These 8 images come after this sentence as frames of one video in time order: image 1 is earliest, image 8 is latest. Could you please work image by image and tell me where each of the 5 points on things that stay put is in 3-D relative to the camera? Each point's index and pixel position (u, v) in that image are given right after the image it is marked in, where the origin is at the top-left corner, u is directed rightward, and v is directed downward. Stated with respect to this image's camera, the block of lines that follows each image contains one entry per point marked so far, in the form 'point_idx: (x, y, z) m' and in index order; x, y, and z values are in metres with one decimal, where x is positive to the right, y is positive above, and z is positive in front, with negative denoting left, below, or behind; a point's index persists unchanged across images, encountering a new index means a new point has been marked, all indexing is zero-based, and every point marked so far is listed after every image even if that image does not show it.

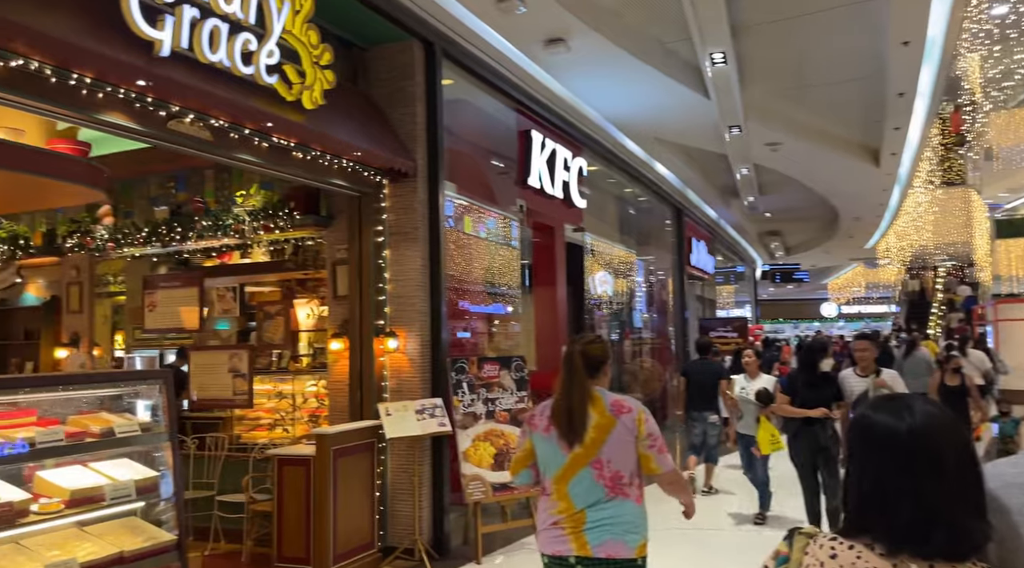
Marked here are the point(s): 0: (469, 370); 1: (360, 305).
0: (-0.3, -0.5, +4.4) m
1: (-0.9, -0.1, +4.5) m
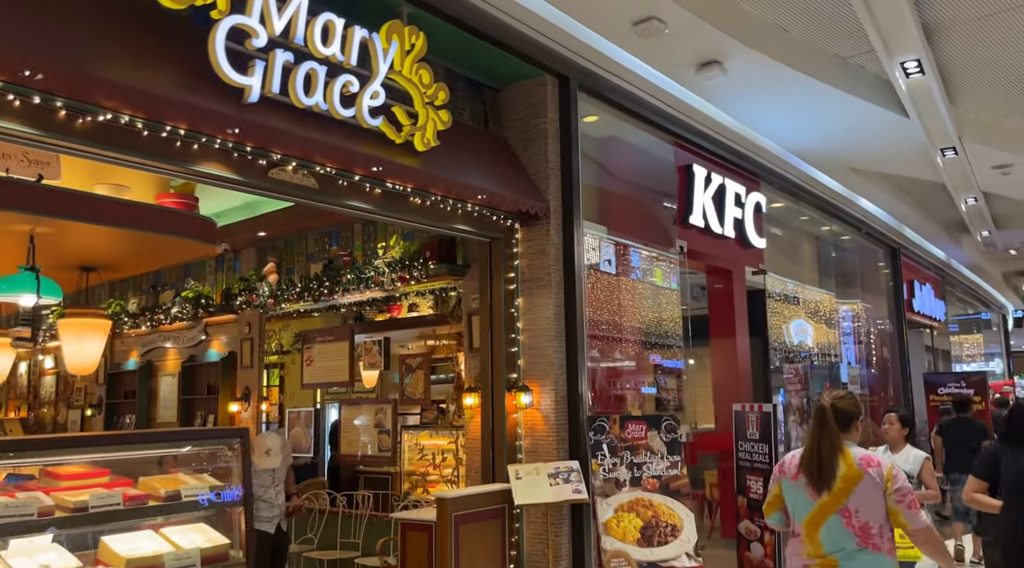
0: (+0.5, -0.8, +4.0) m
1: (-0.1, -0.4, +4.2) m
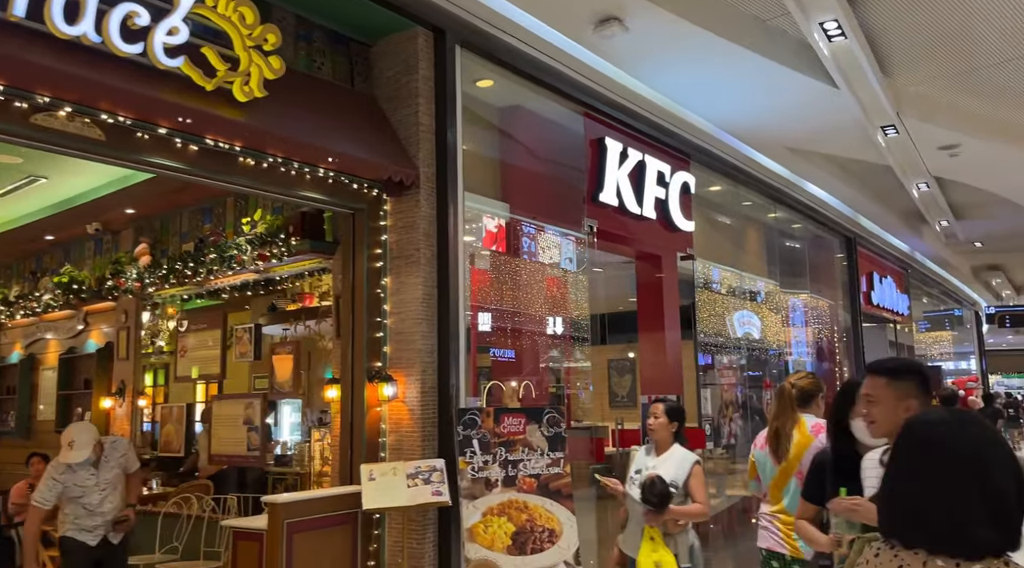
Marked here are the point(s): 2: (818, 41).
0: (-0.1, -0.6, +3.5) m
1: (-0.8, -0.3, +3.7) m
2: (+1.8, +1.4, +4.5) m
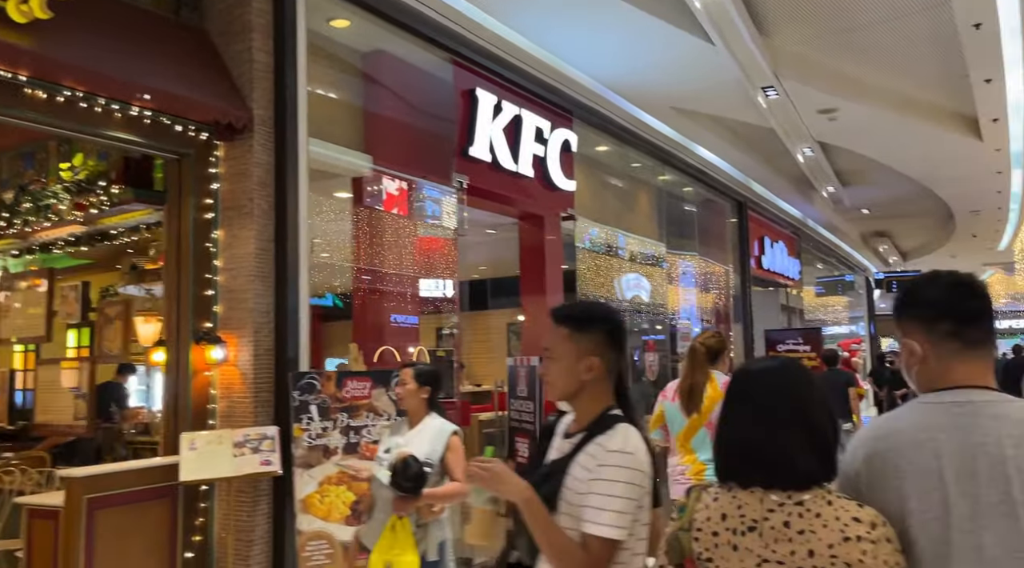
0: (-0.8, -0.4, +3.3) m
1: (-1.5, -0.1, +3.4) m
2: (+1.0, +1.7, +4.4) m
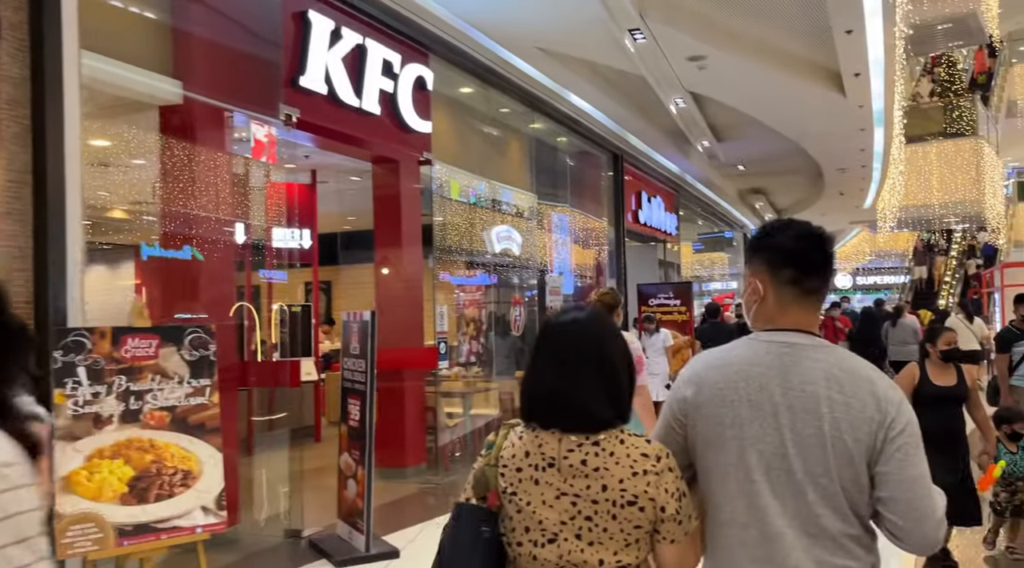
0: (-1.5, -0.2, +2.8) m
1: (-2.2, +0.1, +2.8) m
2: (+0.2, +1.9, +4.0) m
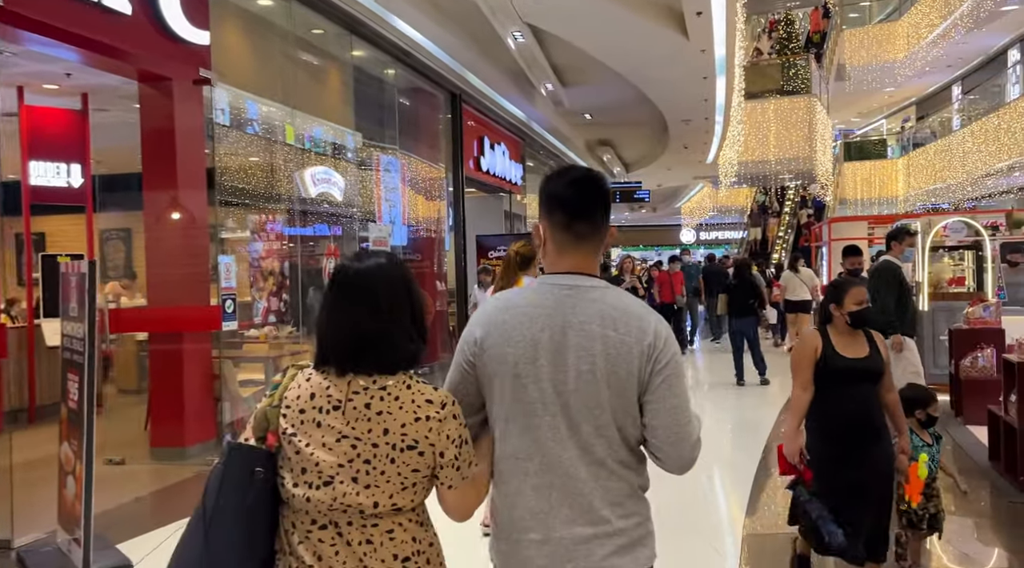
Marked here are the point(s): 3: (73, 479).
0: (-2.2, -0.1, +1.8) m
1: (-2.9, +0.3, +1.6) m
2: (-0.8, +2.2, +3.2) m
3: (-1.7, -0.7, +3.0) m
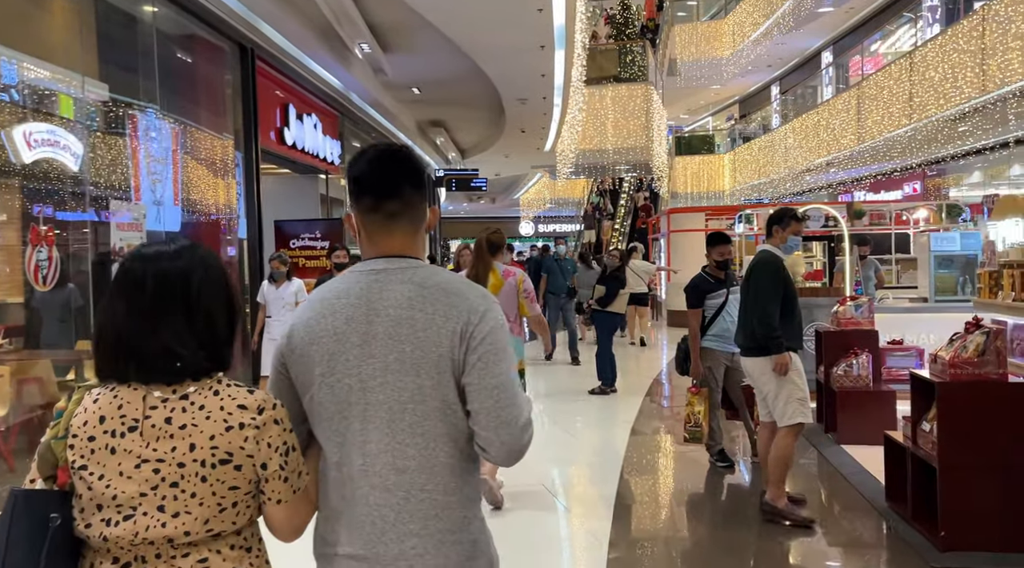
0: (-2.6, -0.1, +0.1) m
1: (-3.2, +0.3, -0.2) m
2: (-1.5, +2.2, +1.7) m
3: (-2.3, -0.8, +1.3) m
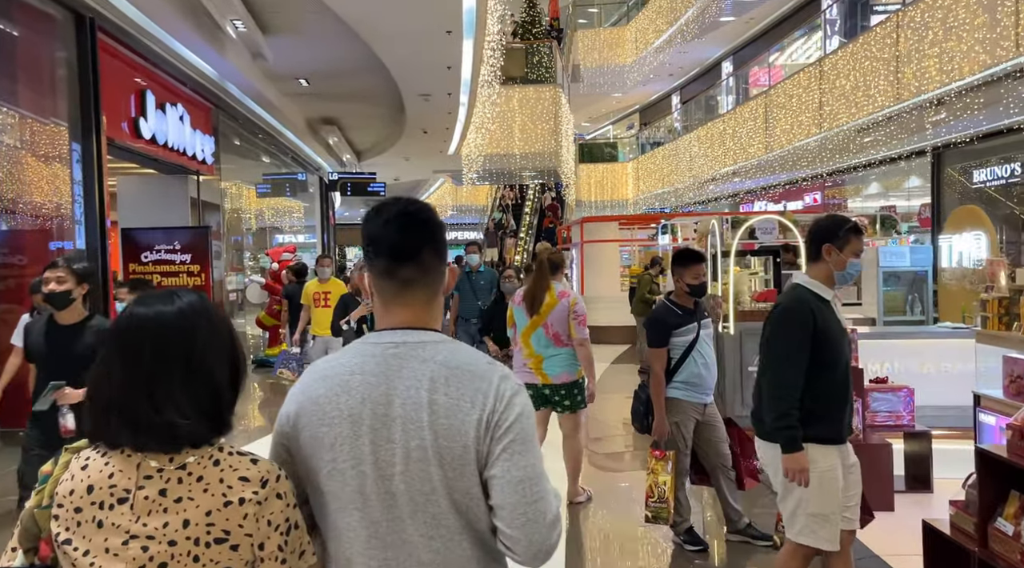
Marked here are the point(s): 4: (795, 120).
0: (-2.4, -0.2, -1.3) m
1: (-3.0, +0.1, -1.6) m
2: (-1.5, +2.0, +0.5) m
3: (-2.3, -0.9, 0.0) m
4: (+5.2, +3.0, +14.3) m
